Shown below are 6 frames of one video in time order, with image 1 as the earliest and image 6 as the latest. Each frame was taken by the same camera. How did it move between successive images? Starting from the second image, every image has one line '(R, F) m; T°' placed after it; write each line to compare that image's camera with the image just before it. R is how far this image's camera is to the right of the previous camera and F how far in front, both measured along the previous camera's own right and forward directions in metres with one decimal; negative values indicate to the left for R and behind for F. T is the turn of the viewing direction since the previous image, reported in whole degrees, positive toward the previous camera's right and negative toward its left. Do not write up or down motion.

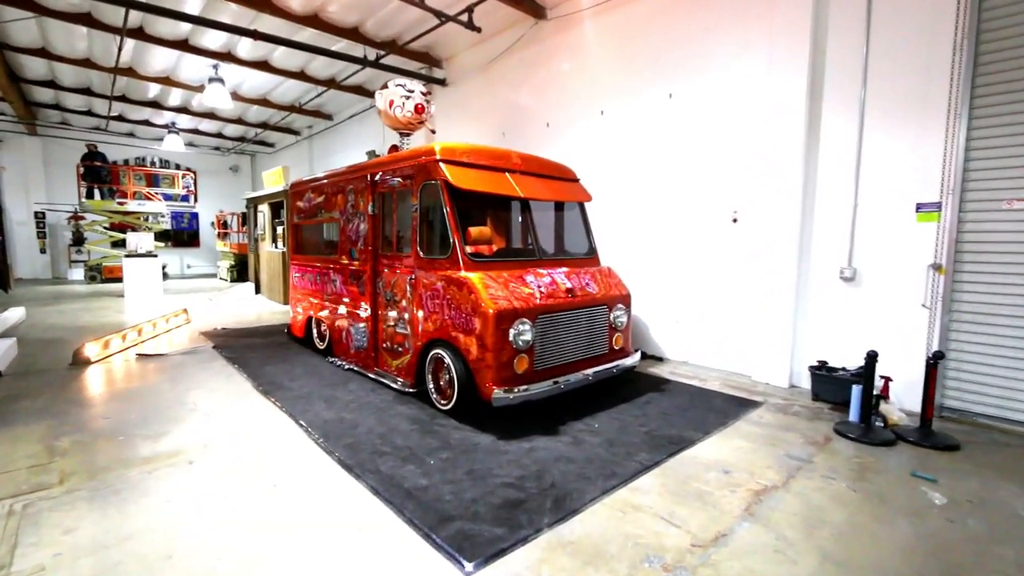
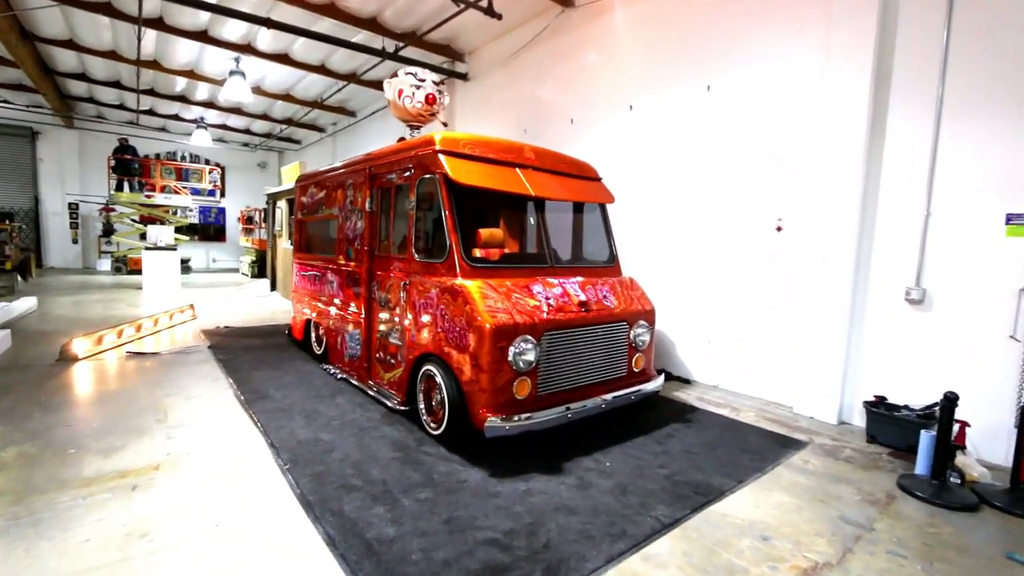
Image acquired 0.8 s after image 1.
(+0.1, +0.5) m; -3°
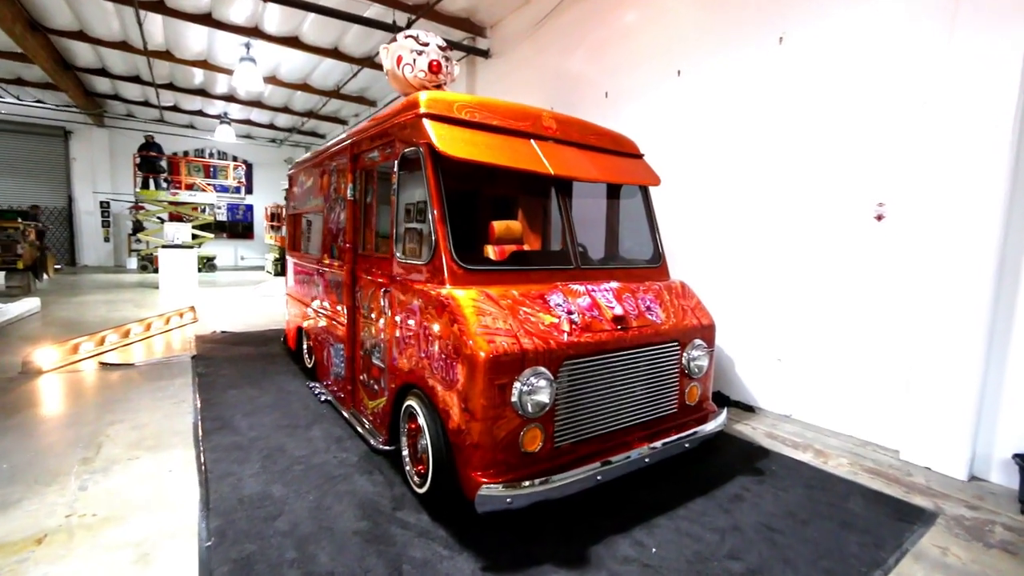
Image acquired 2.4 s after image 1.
(+0.1, +0.8) m; -4°
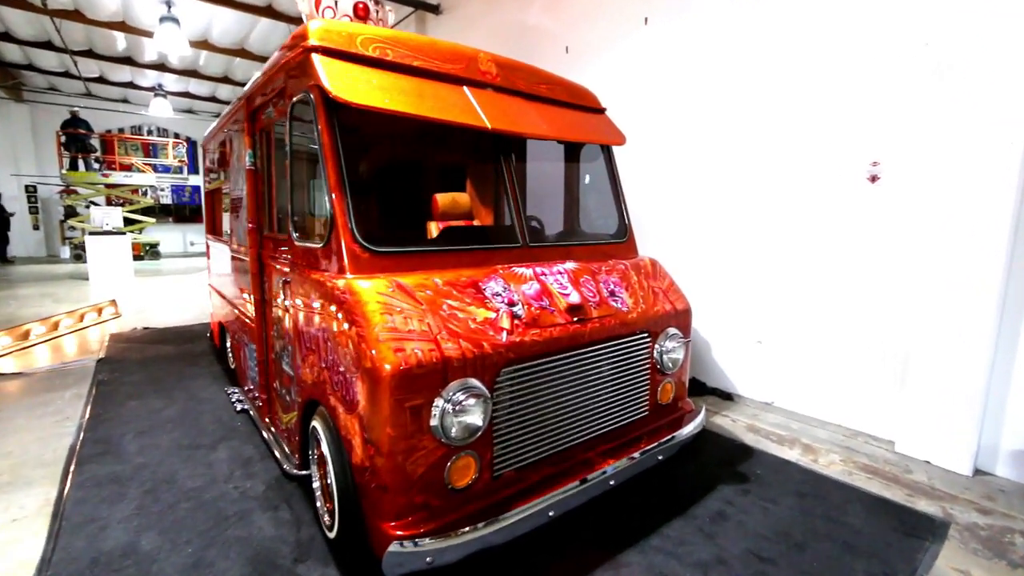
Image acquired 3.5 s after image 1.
(+0.2, +0.5) m; +3°
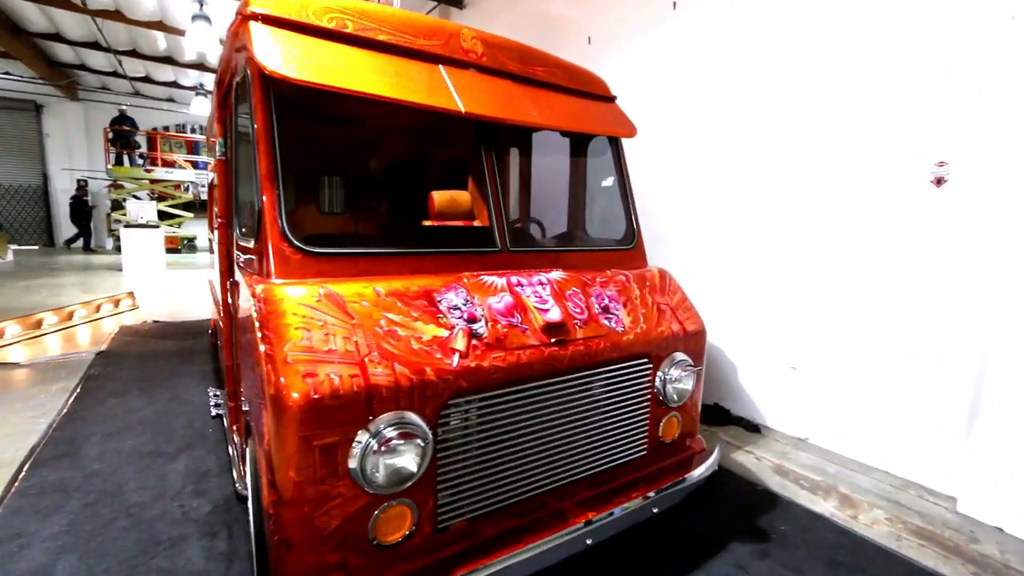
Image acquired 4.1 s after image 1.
(+0.2, +0.3) m; -4°
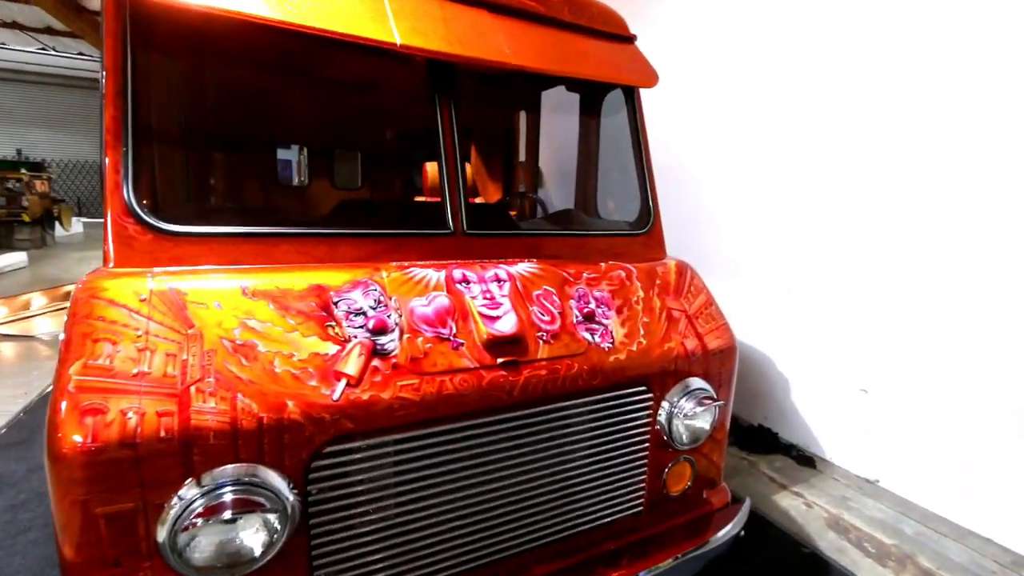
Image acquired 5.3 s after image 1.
(+0.3, +0.5) m; -7°
